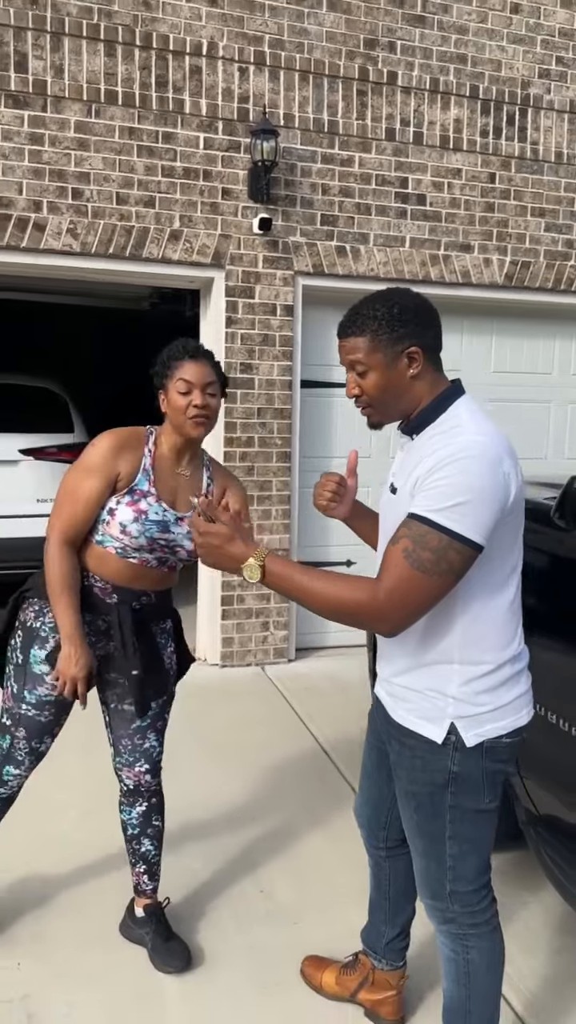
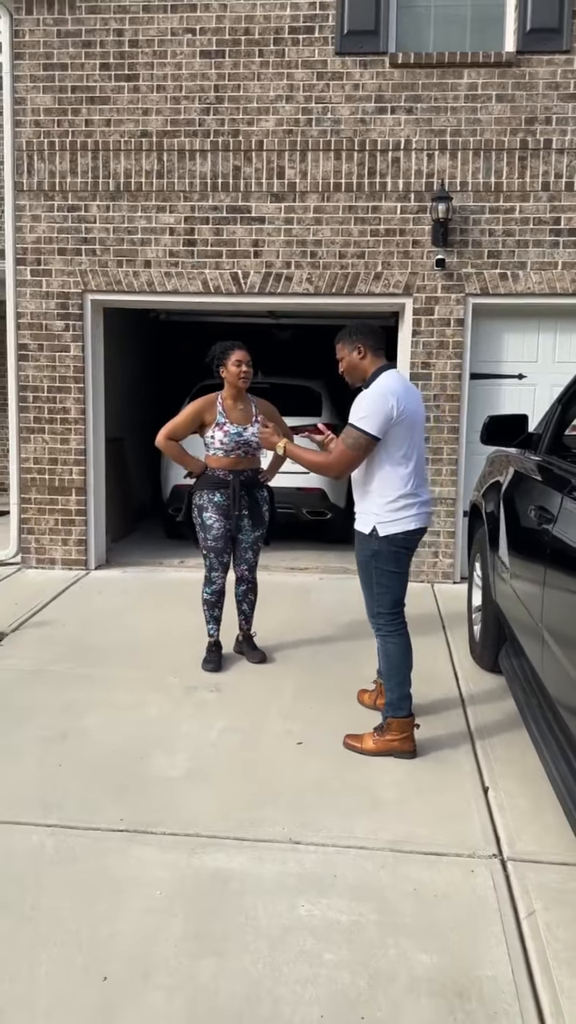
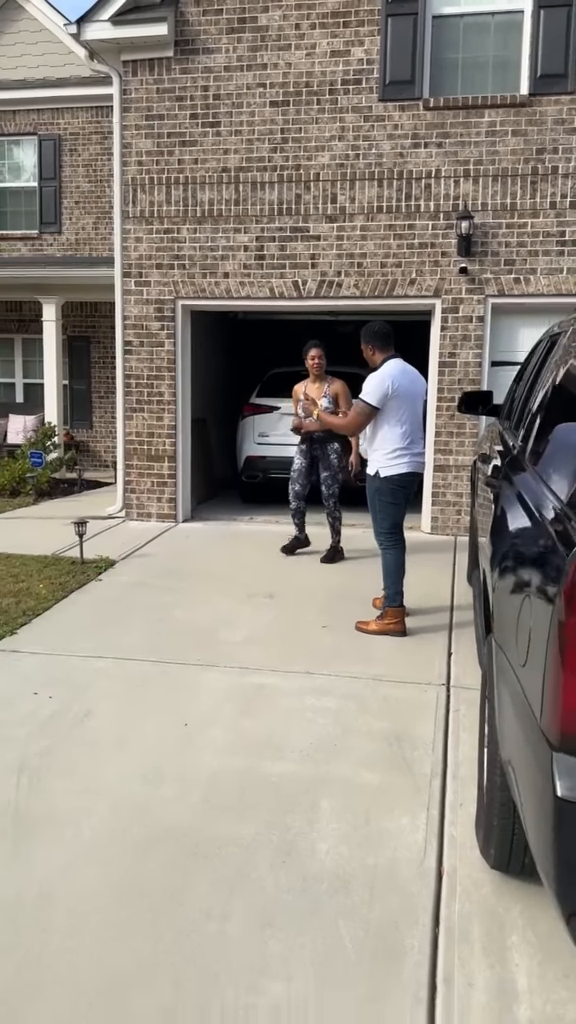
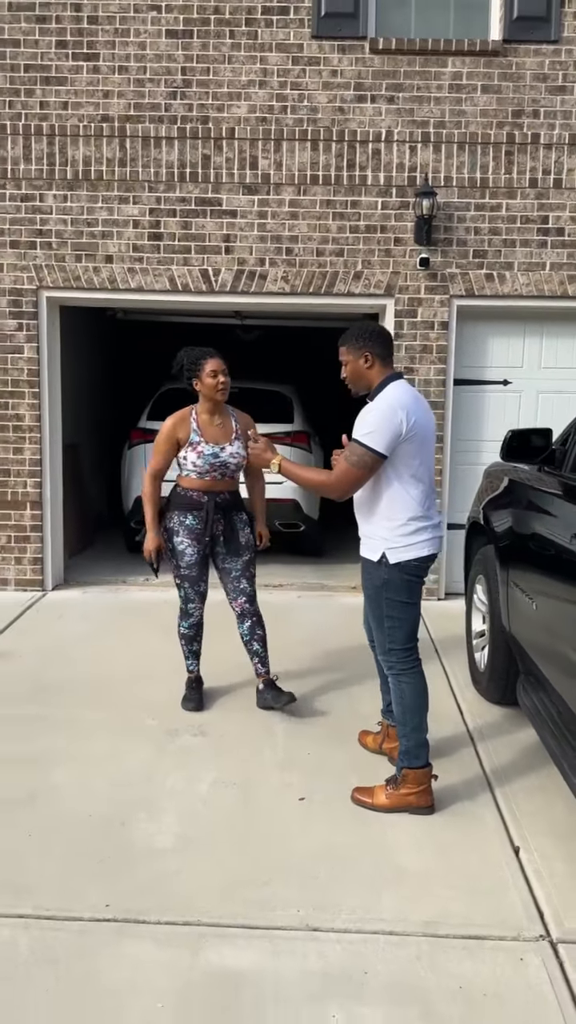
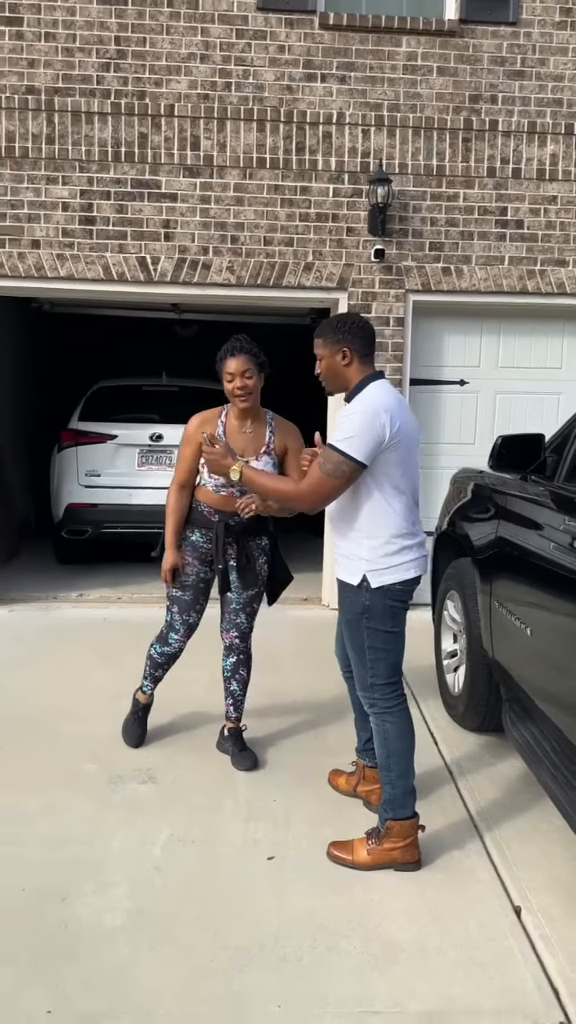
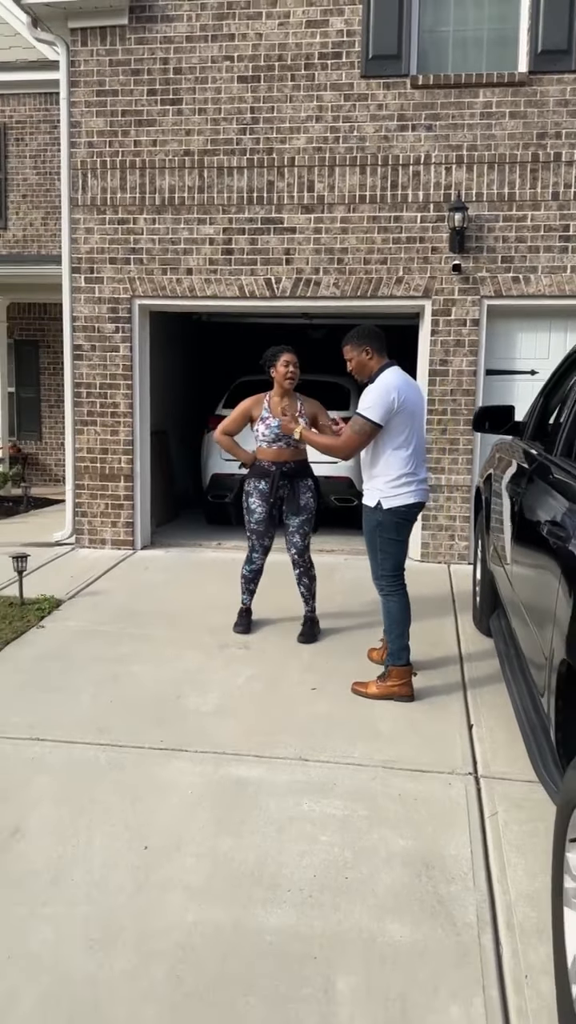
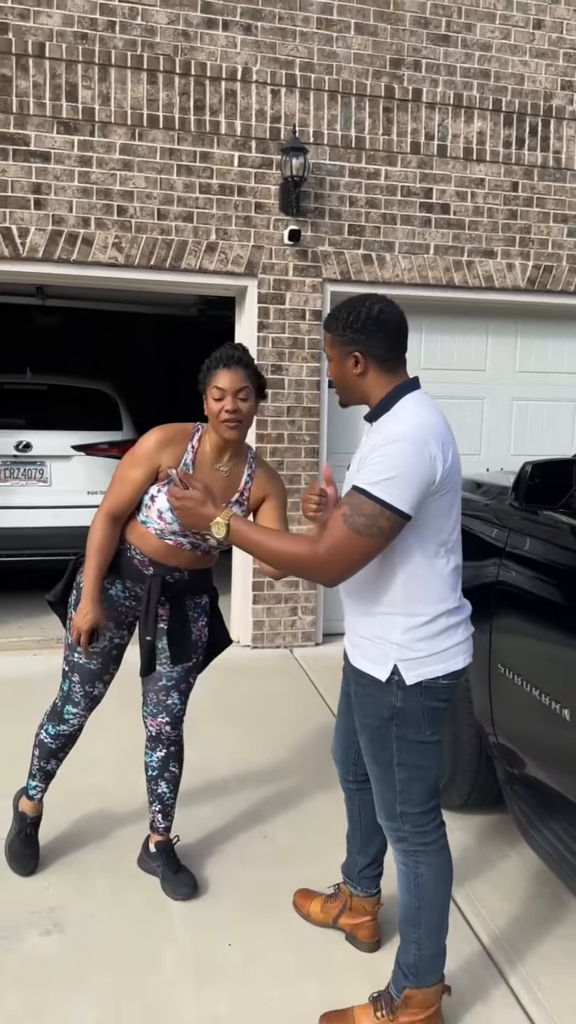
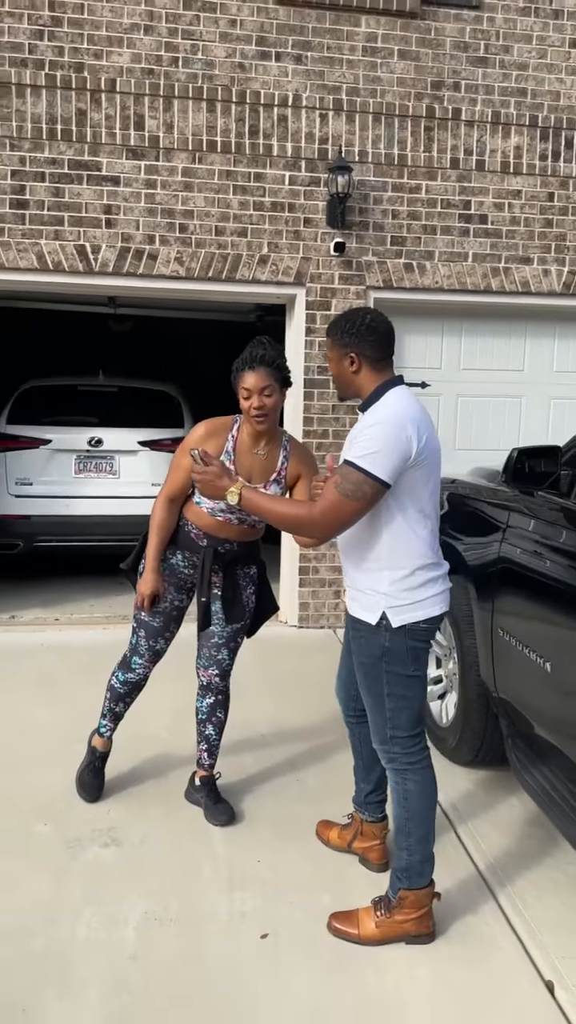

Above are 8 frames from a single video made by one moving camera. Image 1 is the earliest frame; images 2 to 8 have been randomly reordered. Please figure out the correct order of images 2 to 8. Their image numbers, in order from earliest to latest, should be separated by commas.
7, 8, 5, 4, 2, 6, 3
